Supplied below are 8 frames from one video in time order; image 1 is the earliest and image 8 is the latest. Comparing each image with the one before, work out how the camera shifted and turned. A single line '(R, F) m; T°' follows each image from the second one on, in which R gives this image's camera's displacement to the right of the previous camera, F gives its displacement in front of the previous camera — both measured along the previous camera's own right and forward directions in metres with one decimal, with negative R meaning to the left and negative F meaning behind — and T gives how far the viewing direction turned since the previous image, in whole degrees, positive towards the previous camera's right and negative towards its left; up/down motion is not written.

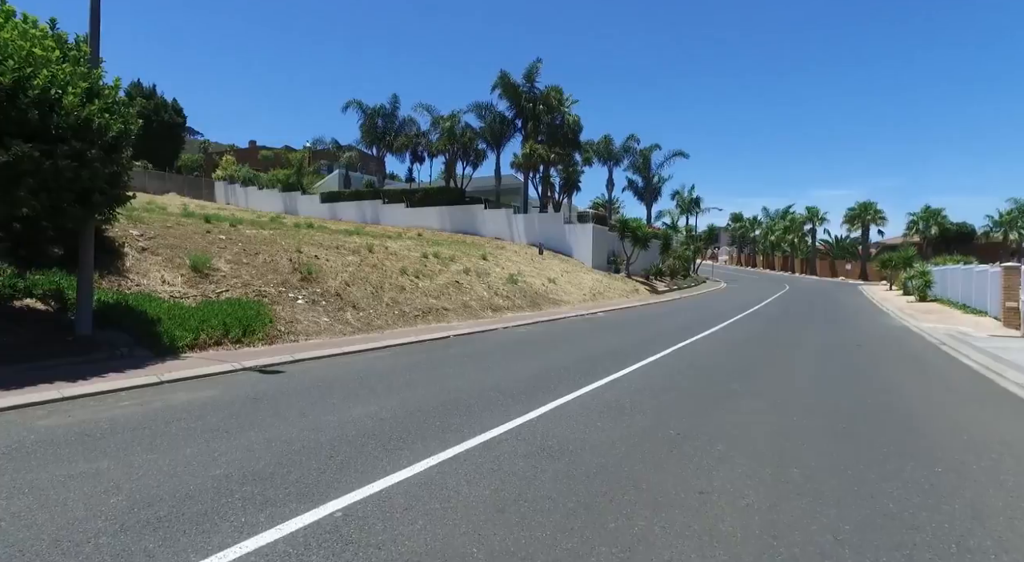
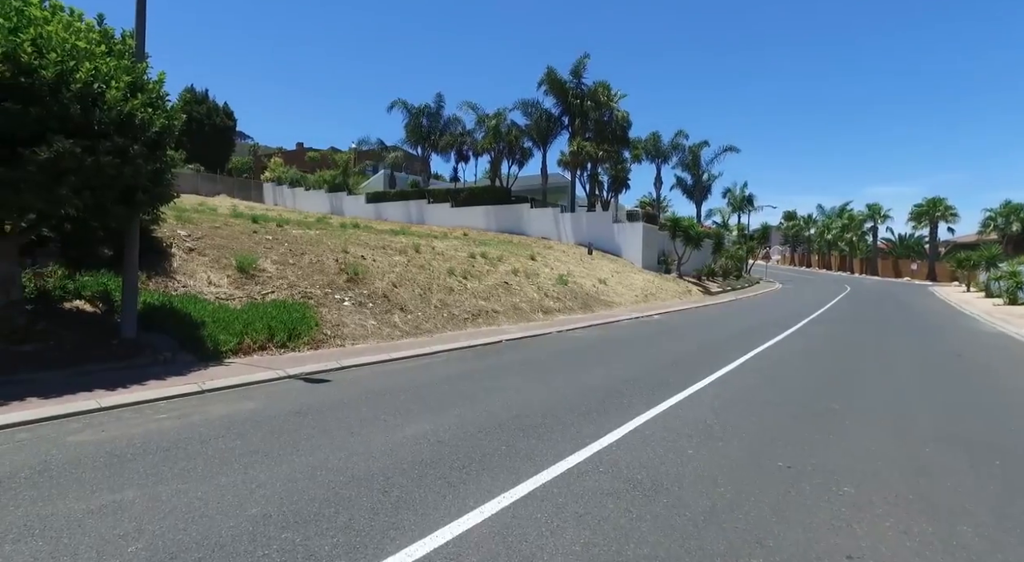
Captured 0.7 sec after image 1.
(-0.3, +0.8) m; -4°
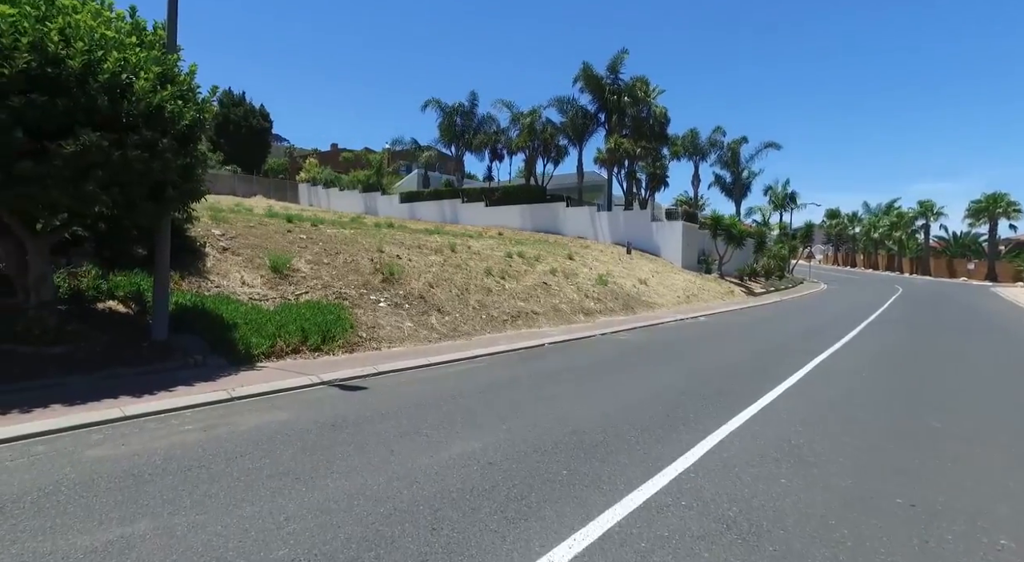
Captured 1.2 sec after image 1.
(-0.2, +0.6) m; -3°
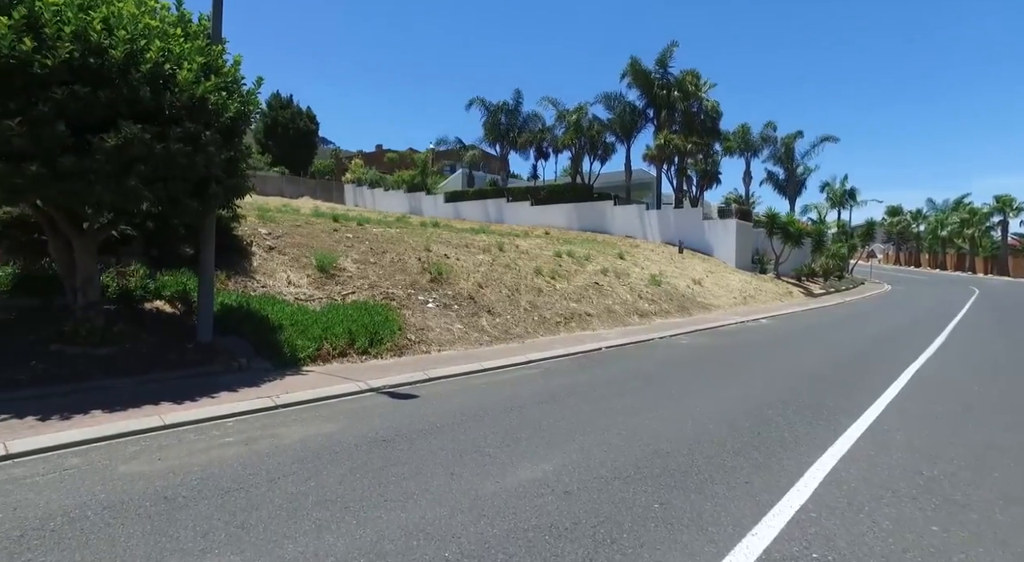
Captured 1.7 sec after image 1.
(-0.3, +0.6) m; -4°
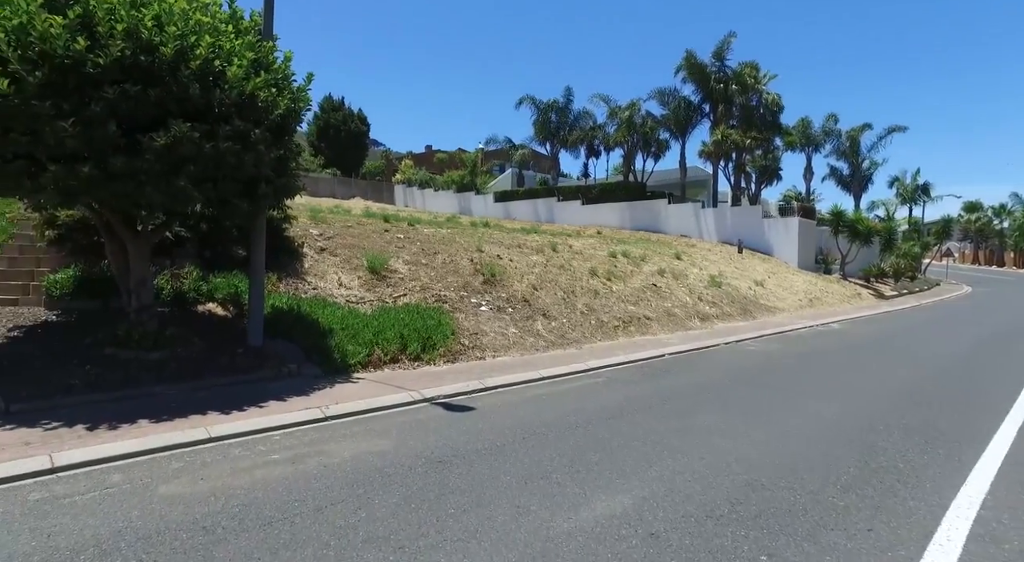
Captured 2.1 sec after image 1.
(-0.2, +0.5) m; -5°
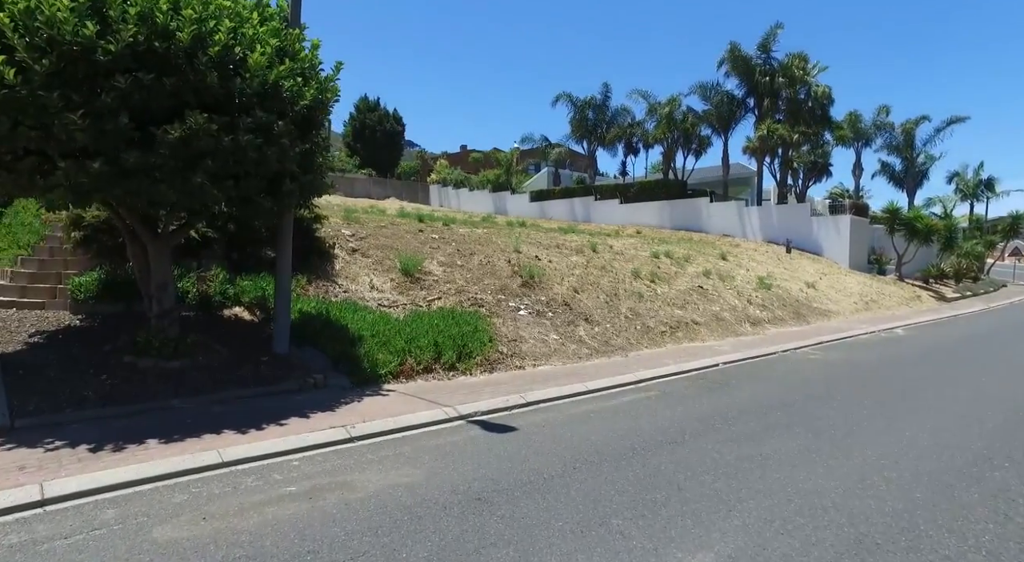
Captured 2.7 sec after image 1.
(-0.1, +0.7) m; -3°
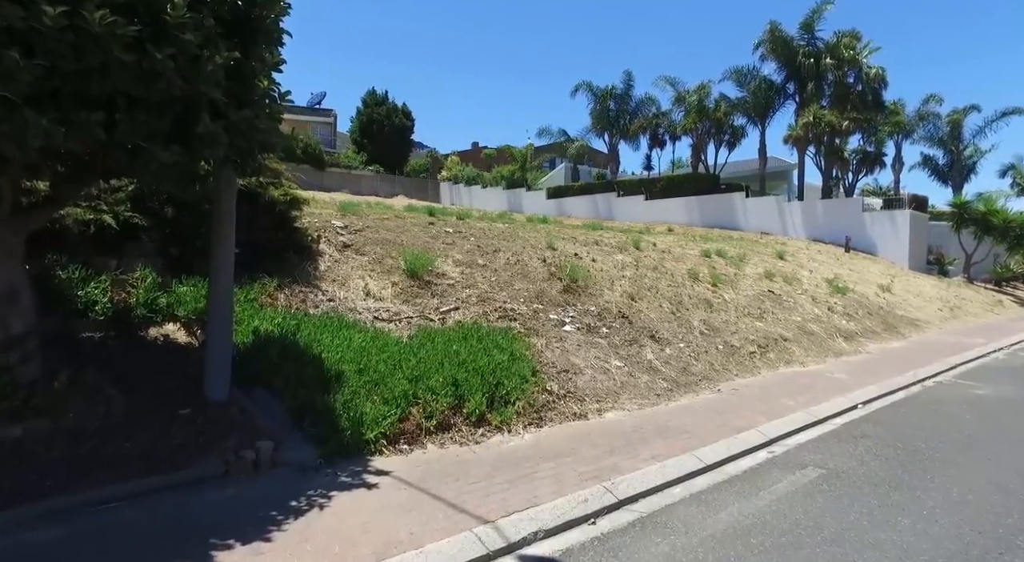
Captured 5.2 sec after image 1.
(-0.5, +2.8) m; -1°
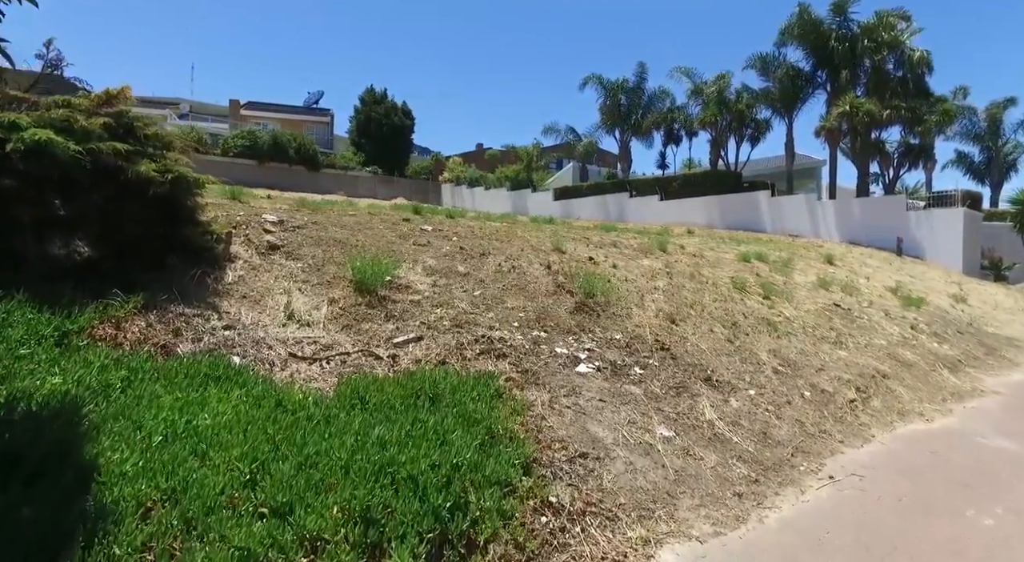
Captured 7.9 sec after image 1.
(+0.2, +2.8) m; -1°
